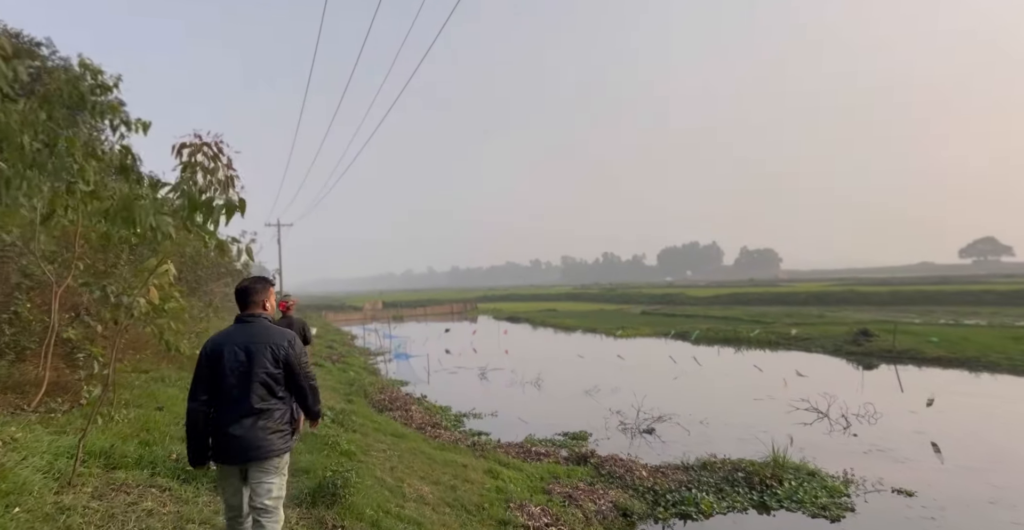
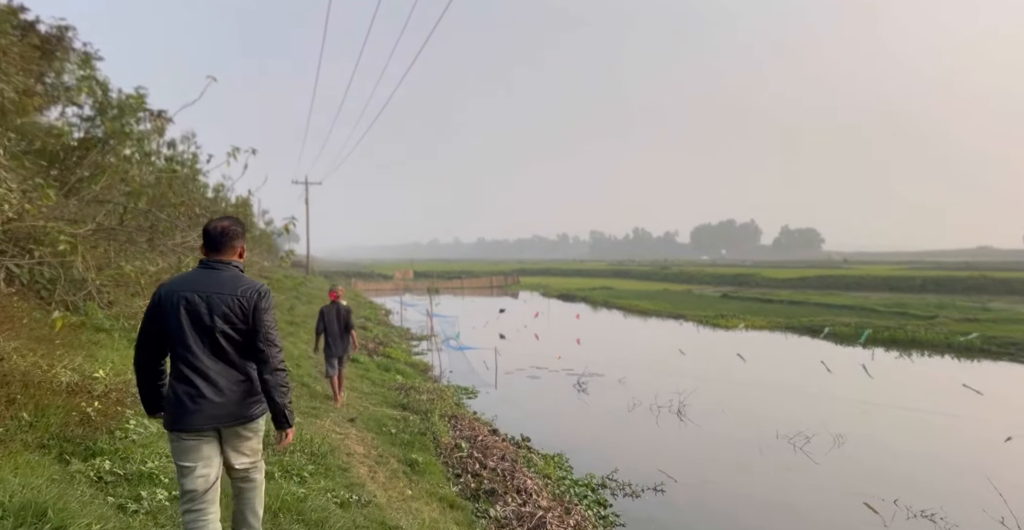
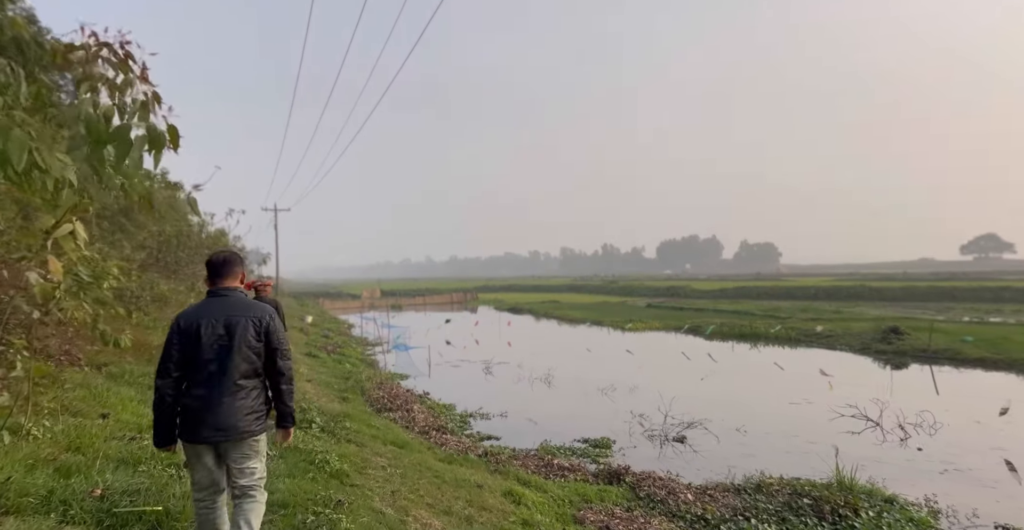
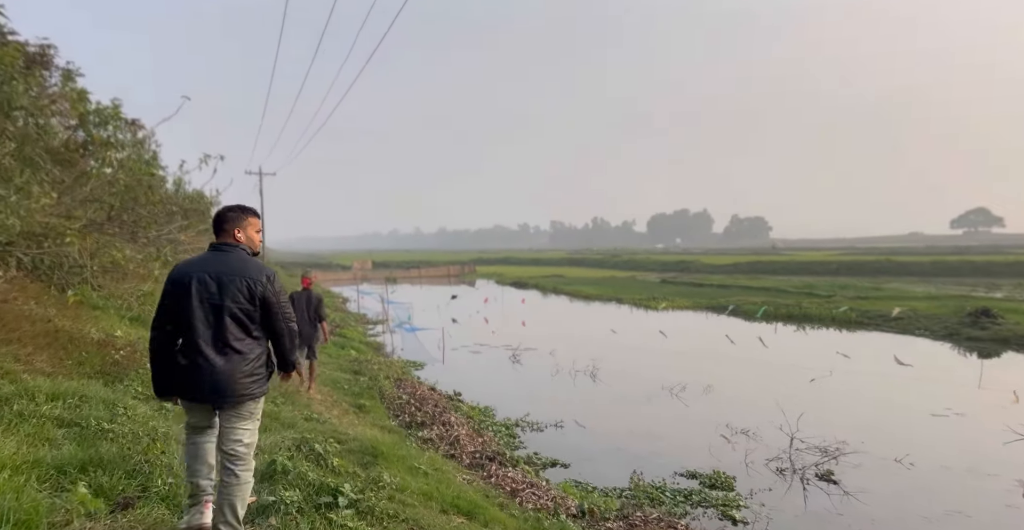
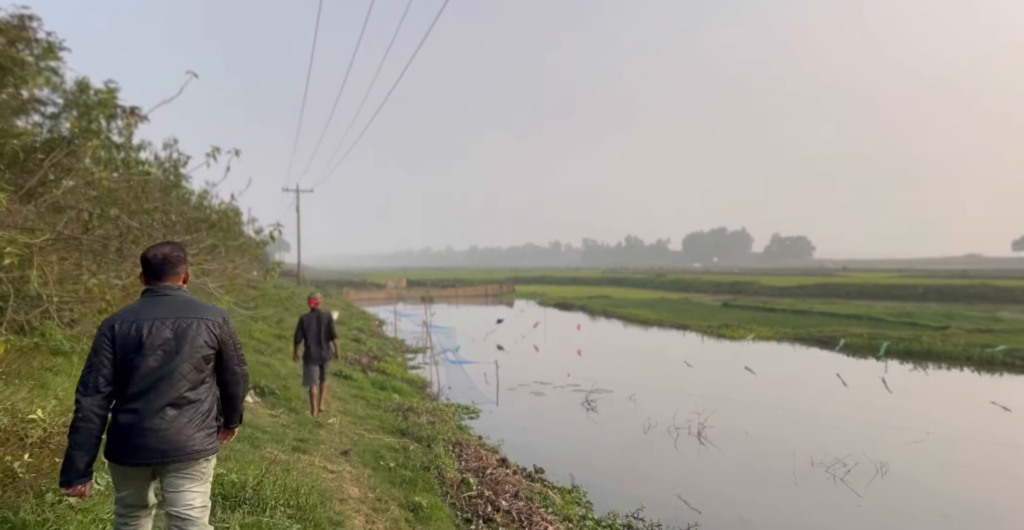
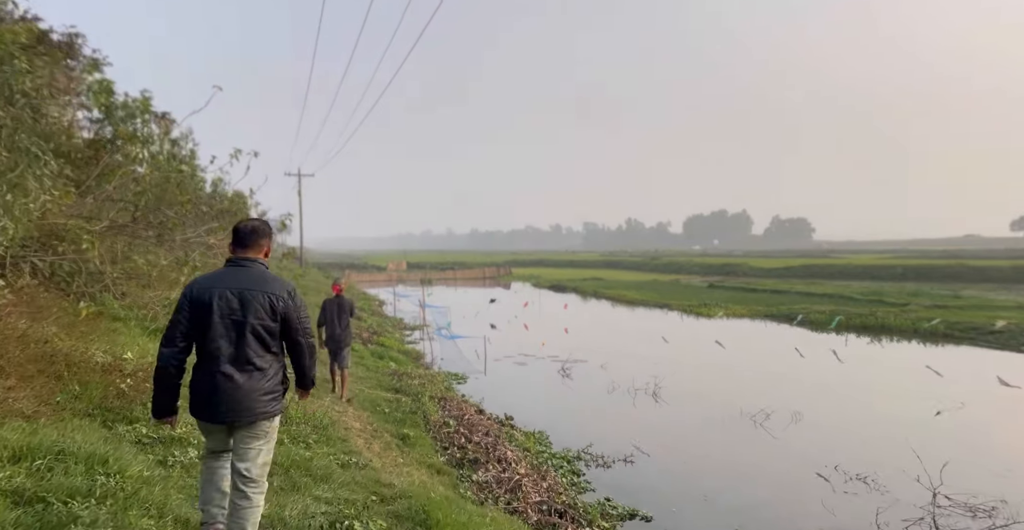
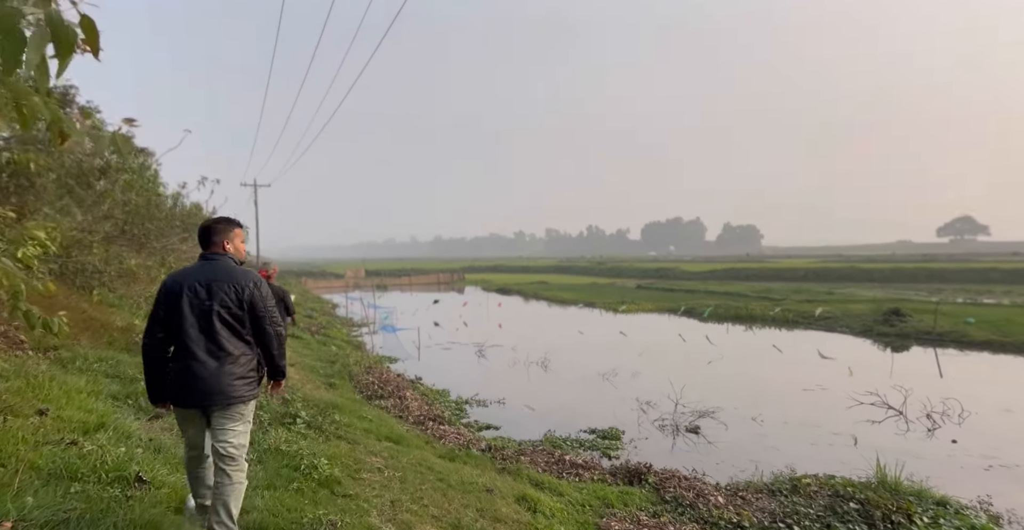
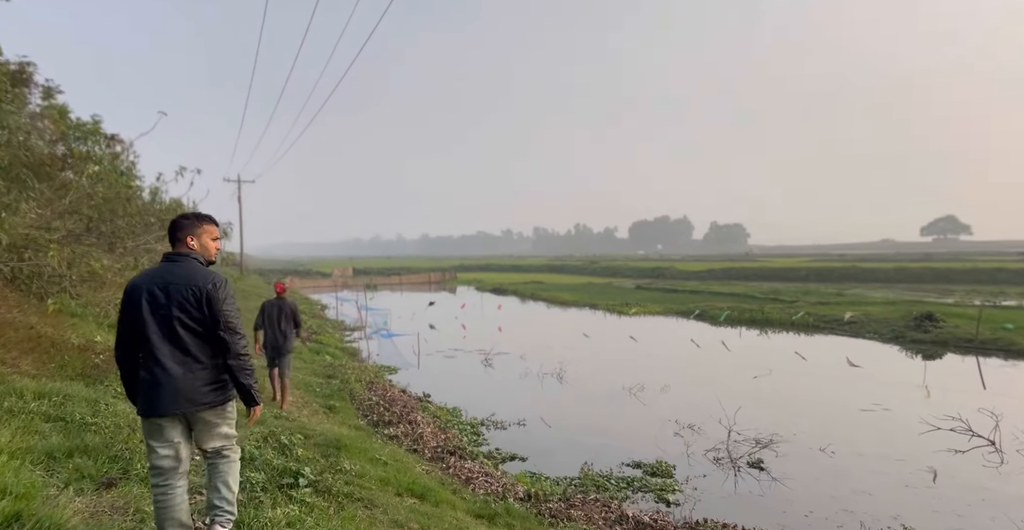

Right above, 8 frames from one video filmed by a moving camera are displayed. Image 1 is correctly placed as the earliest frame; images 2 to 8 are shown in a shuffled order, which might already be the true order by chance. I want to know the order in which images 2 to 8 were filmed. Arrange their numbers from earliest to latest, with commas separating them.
3, 7, 8, 4, 6, 2, 5
